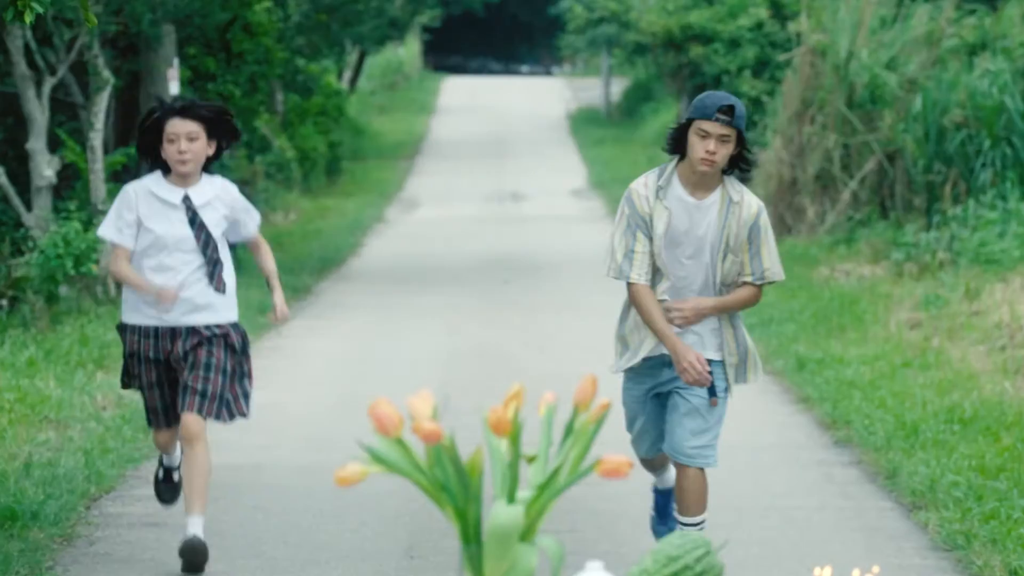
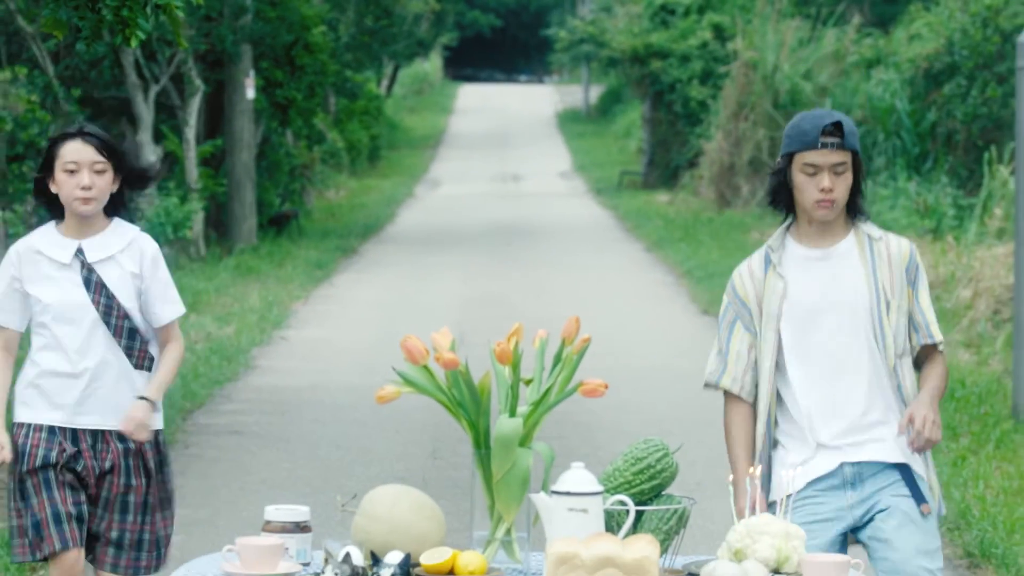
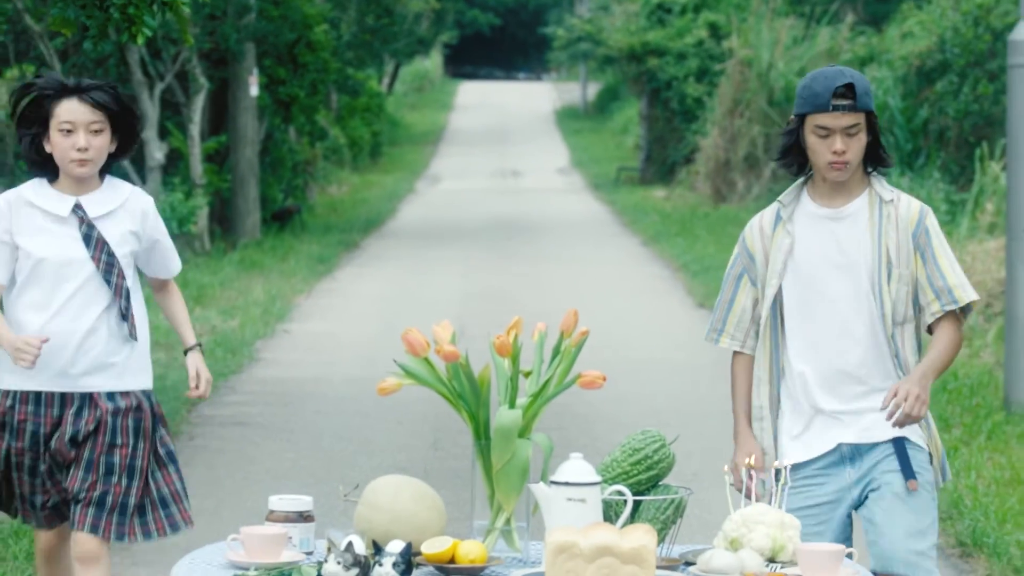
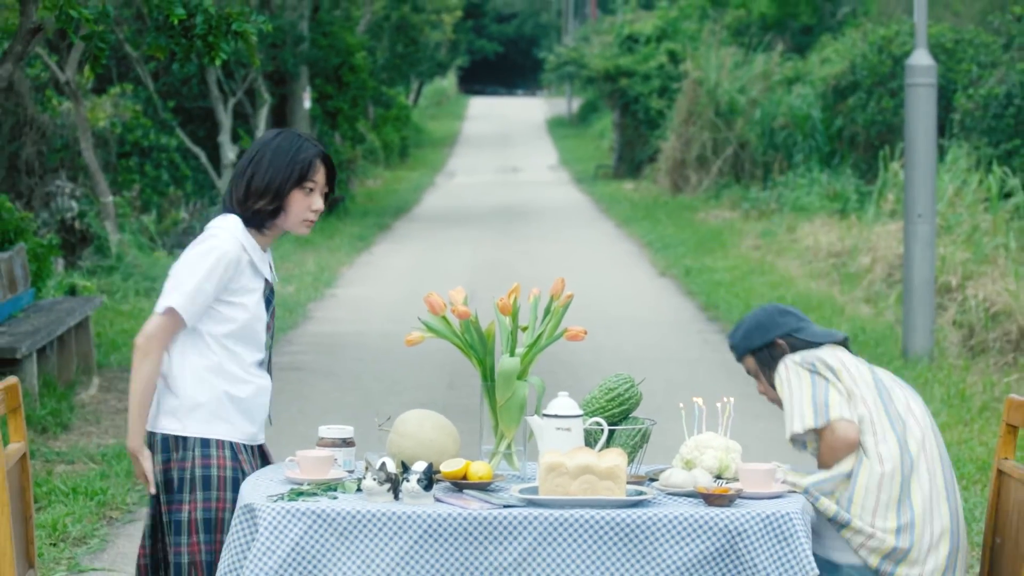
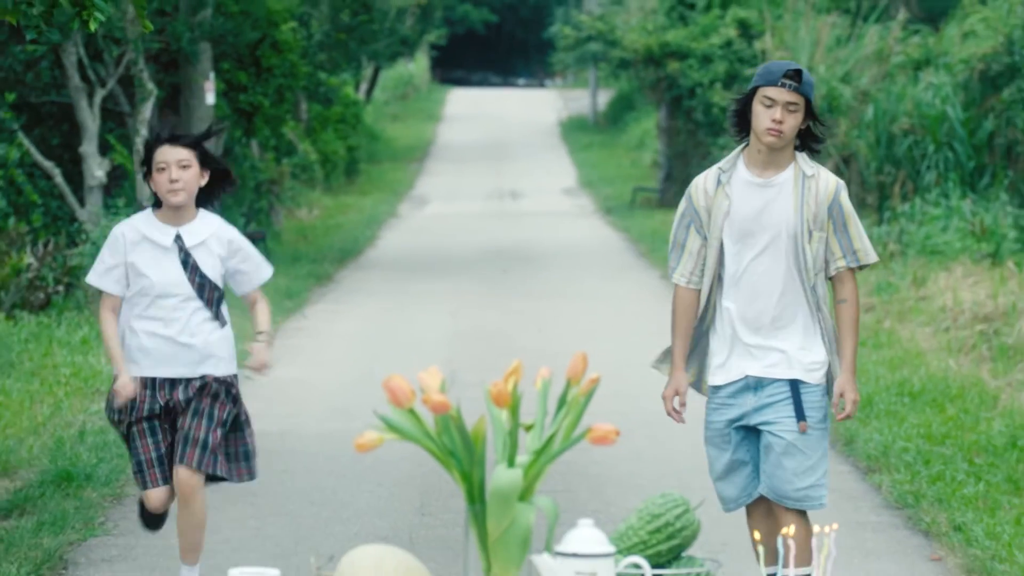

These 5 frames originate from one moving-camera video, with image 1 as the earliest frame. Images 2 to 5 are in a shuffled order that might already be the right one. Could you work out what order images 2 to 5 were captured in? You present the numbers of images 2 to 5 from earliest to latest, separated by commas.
5, 2, 3, 4
